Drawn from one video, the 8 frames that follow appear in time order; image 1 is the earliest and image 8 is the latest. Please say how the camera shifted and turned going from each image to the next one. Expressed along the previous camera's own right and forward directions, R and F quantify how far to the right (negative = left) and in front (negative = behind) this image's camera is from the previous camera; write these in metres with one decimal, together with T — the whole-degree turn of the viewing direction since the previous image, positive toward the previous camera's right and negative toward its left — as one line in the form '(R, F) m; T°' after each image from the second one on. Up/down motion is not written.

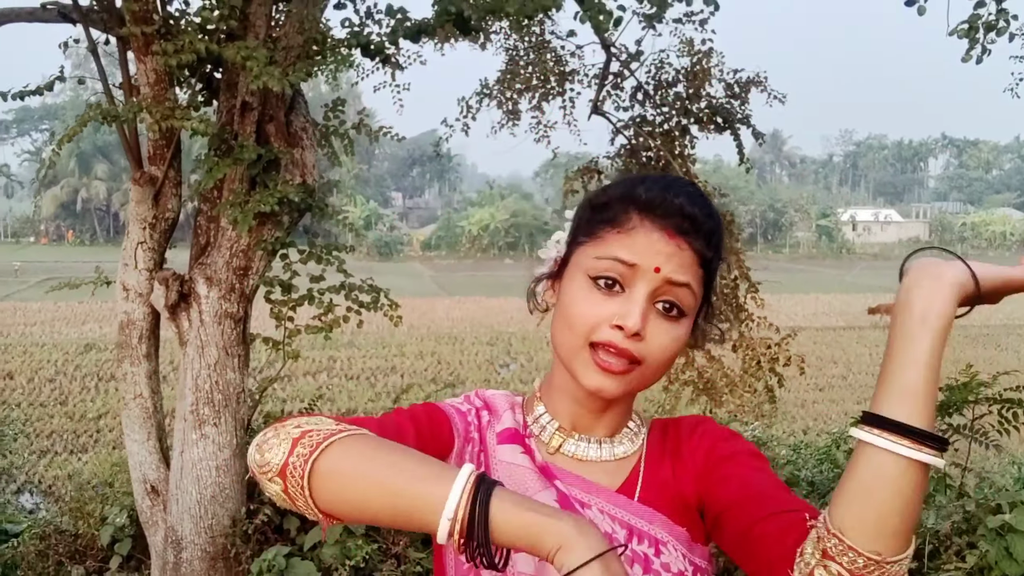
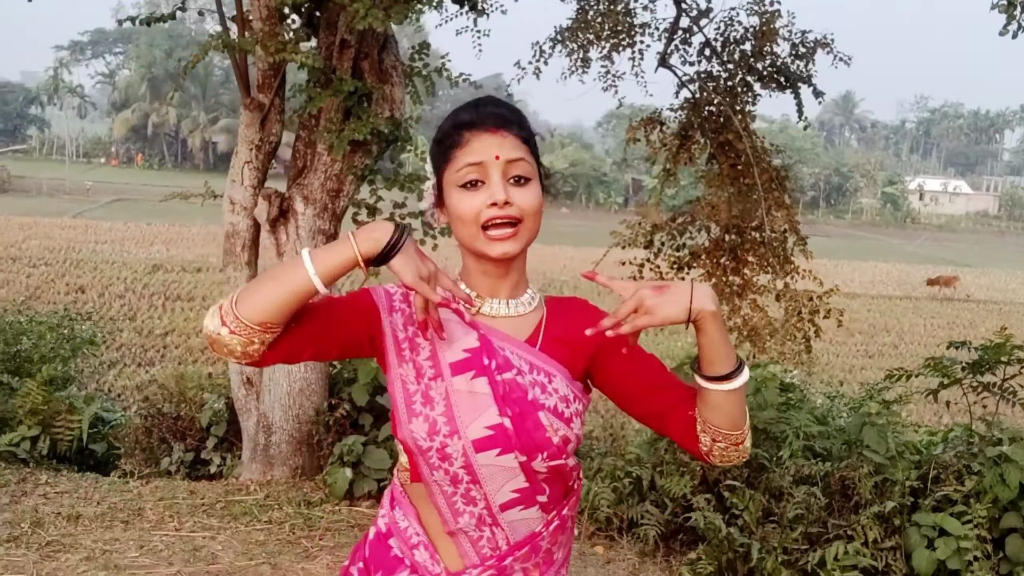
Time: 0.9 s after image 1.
(0.0, -0.4) m; -3°
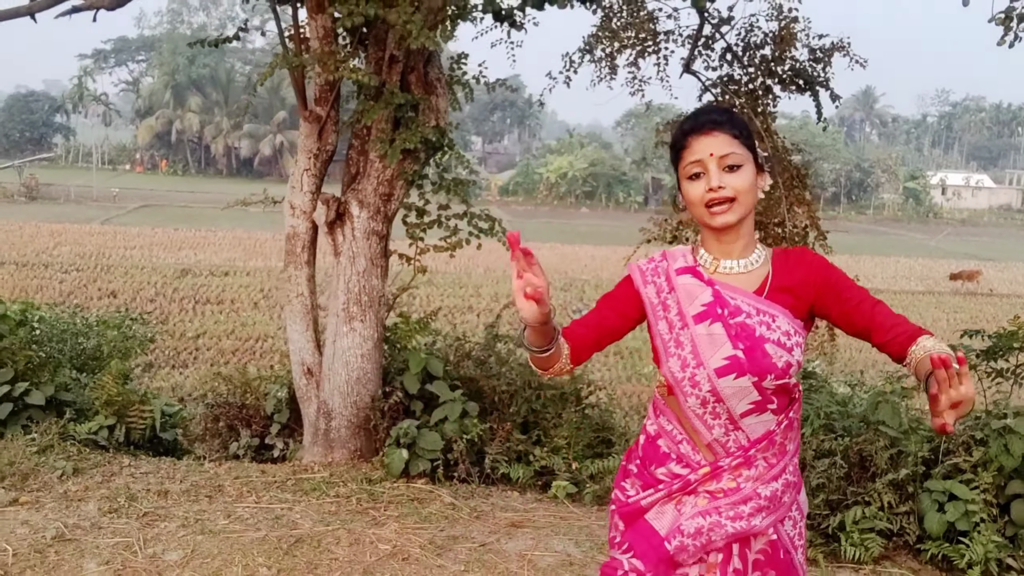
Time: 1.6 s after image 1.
(-0.1, -0.4) m; -1°
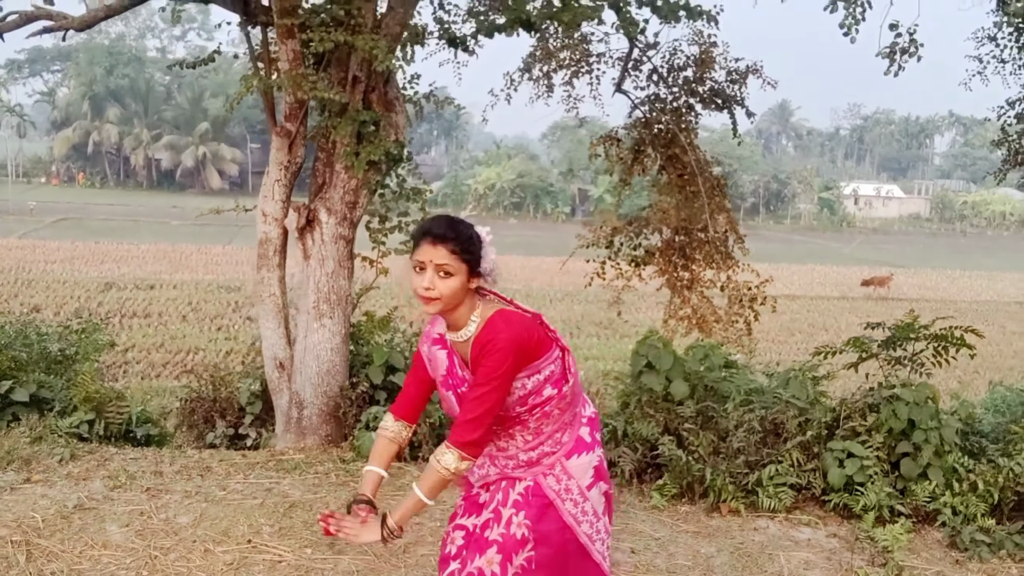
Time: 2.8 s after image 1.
(-0.2, -0.5) m; +5°
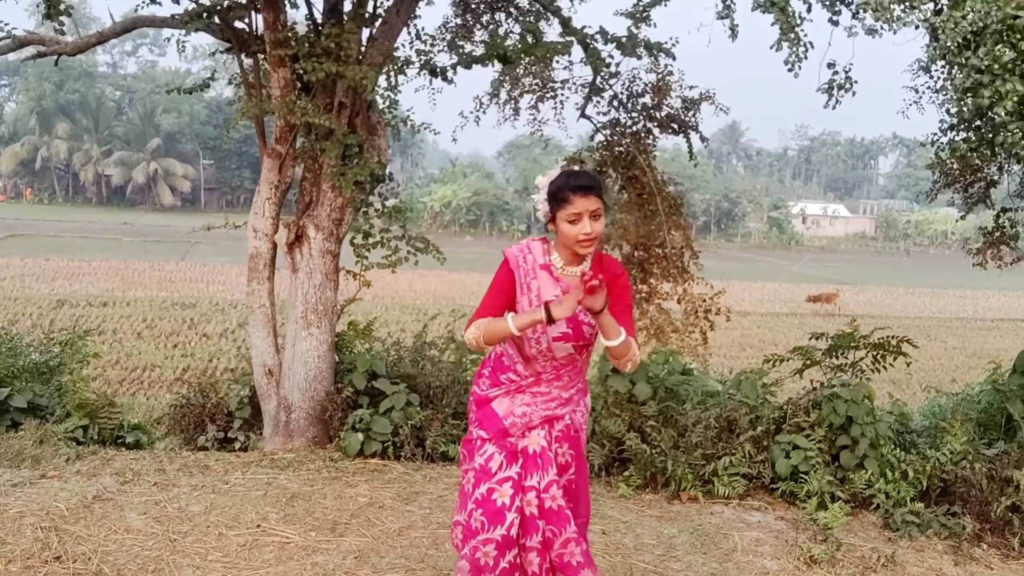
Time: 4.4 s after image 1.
(-0.1, -0.4) m; +3°
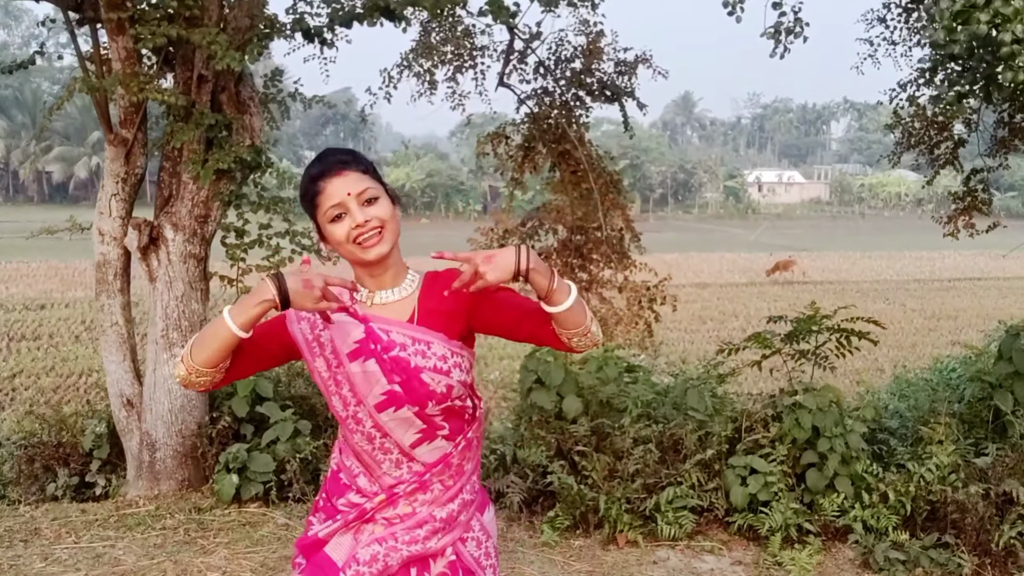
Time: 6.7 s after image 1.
(+0.3, +0.9) m; +2°
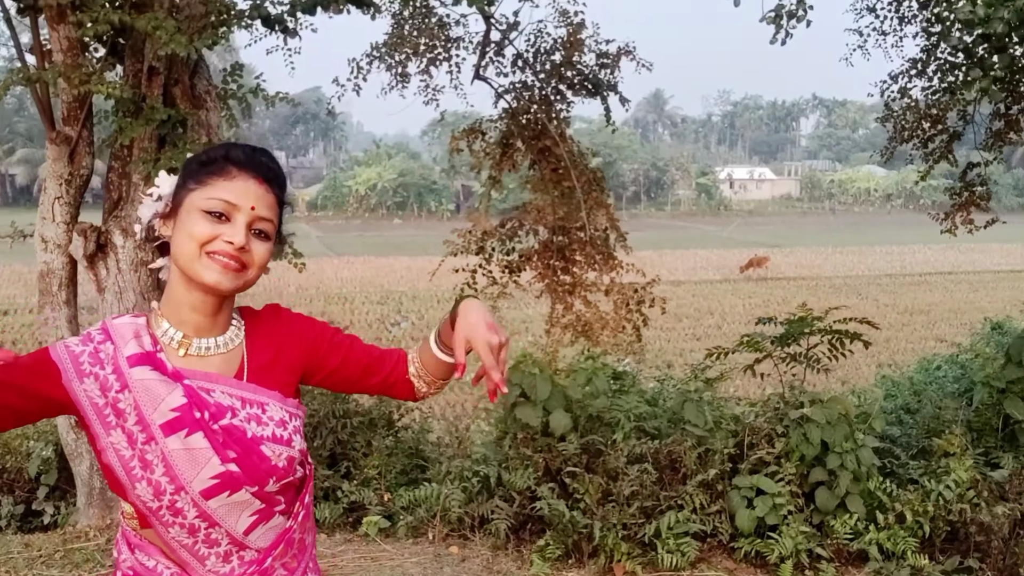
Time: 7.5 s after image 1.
(0.0, +0.3) m; +2°
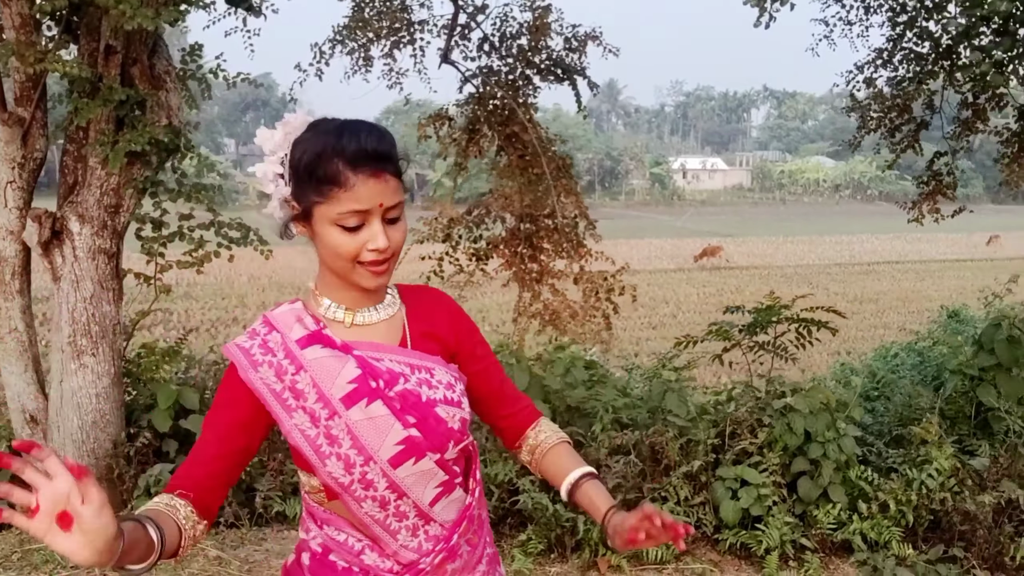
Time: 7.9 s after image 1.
(-0.1, +0.1) m; +3°
